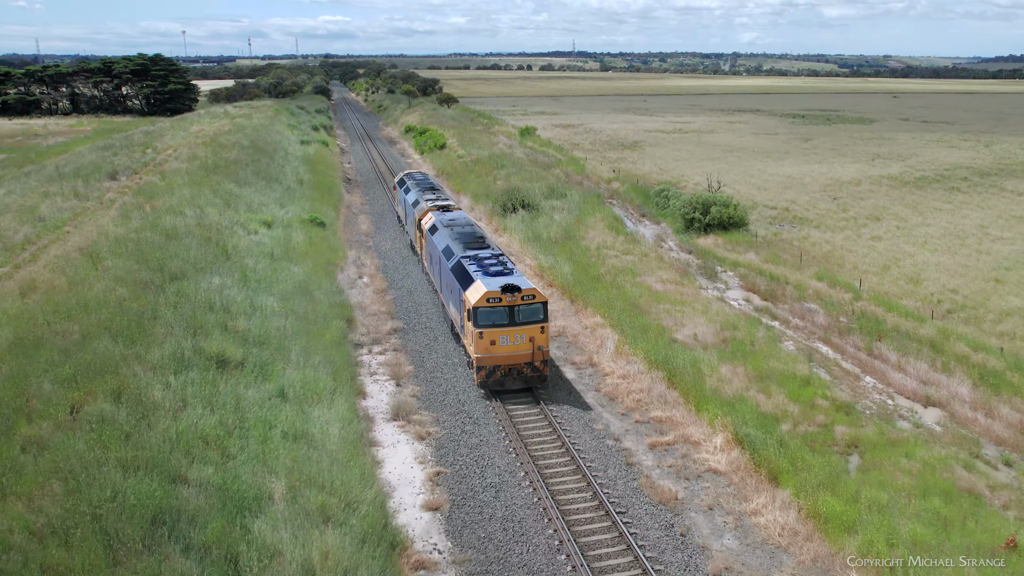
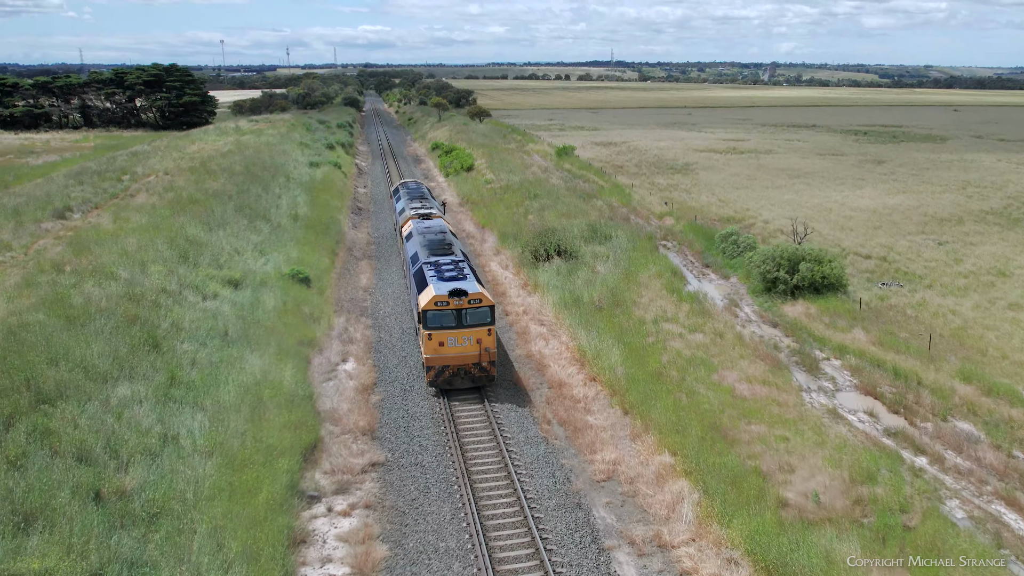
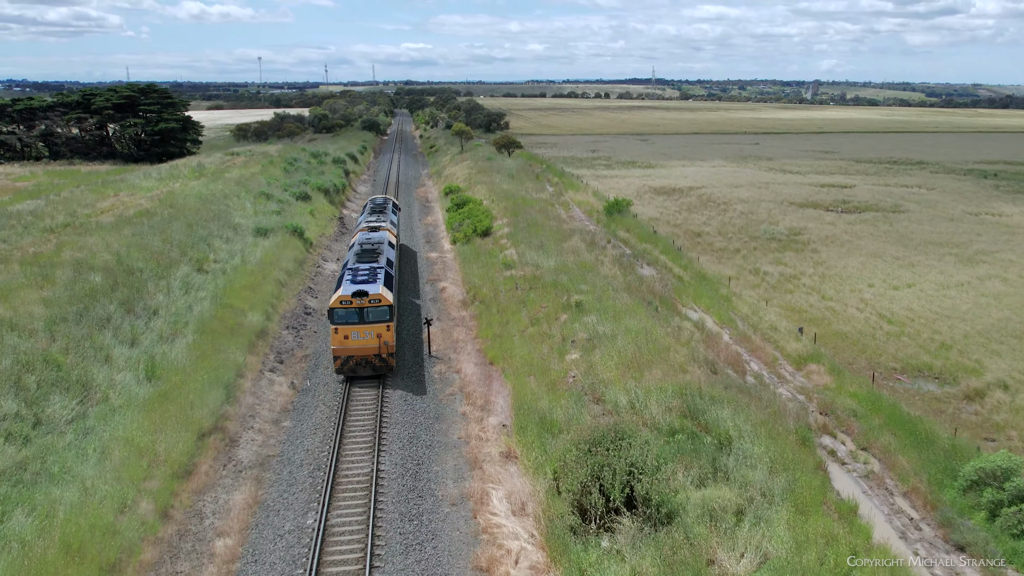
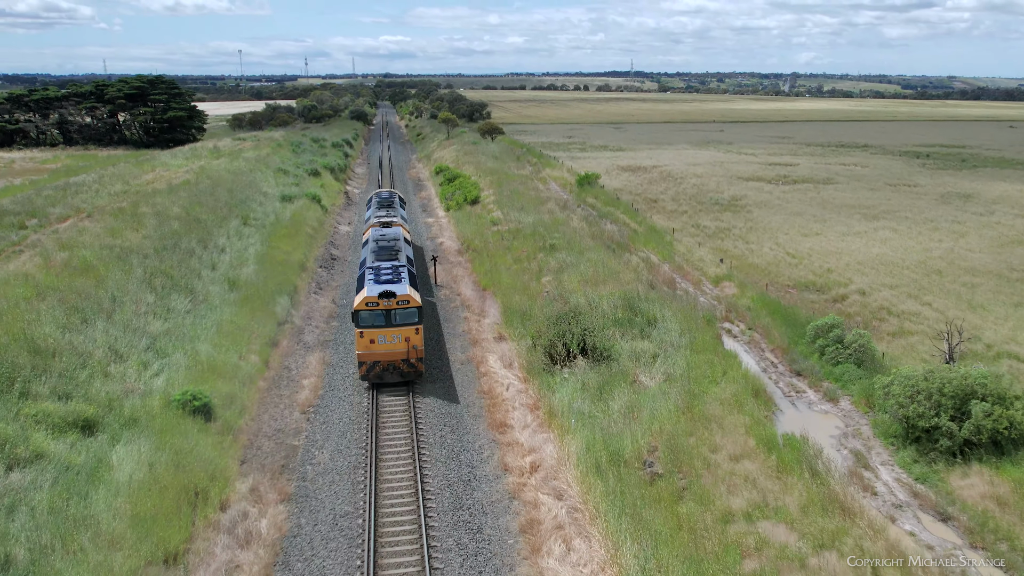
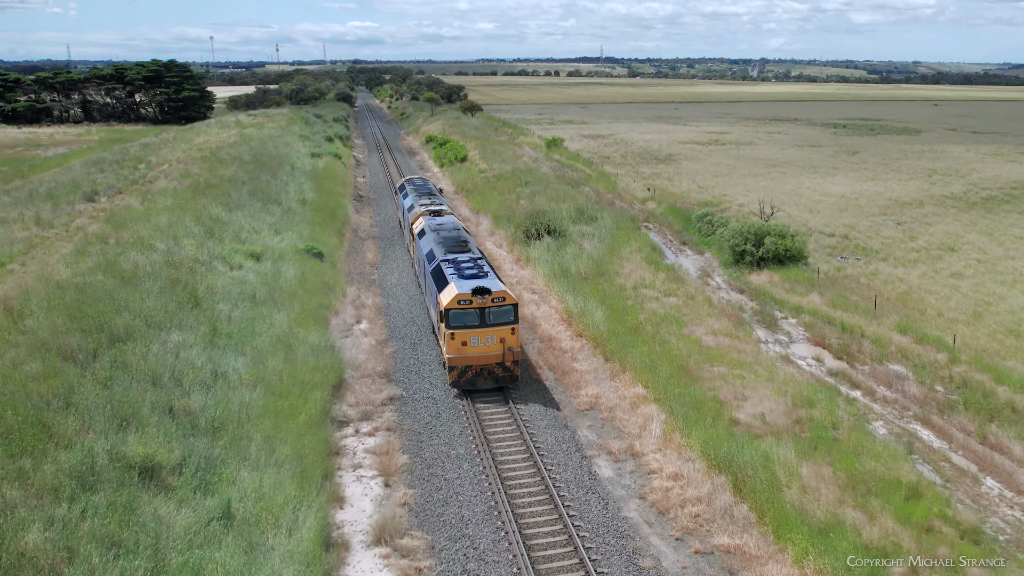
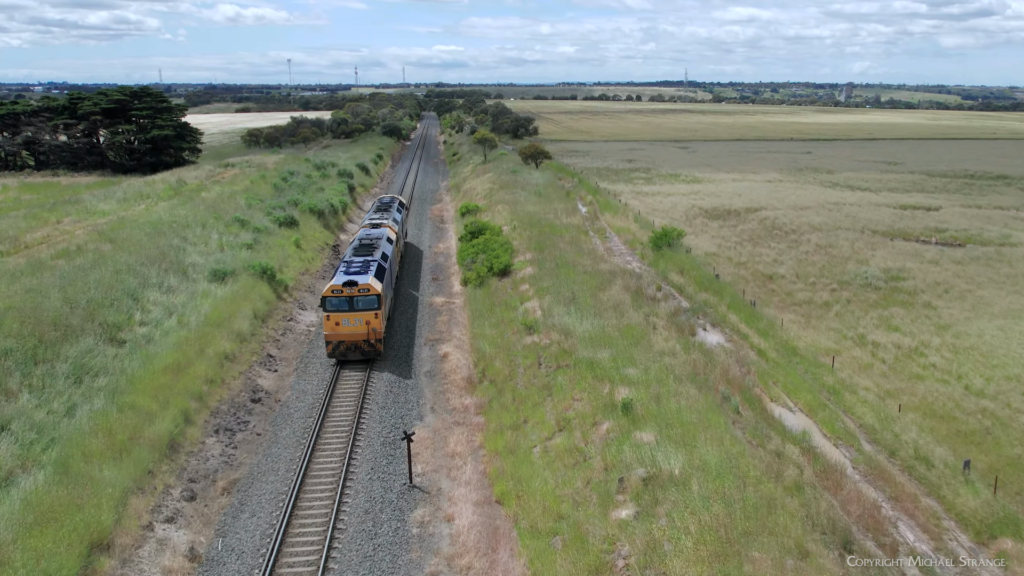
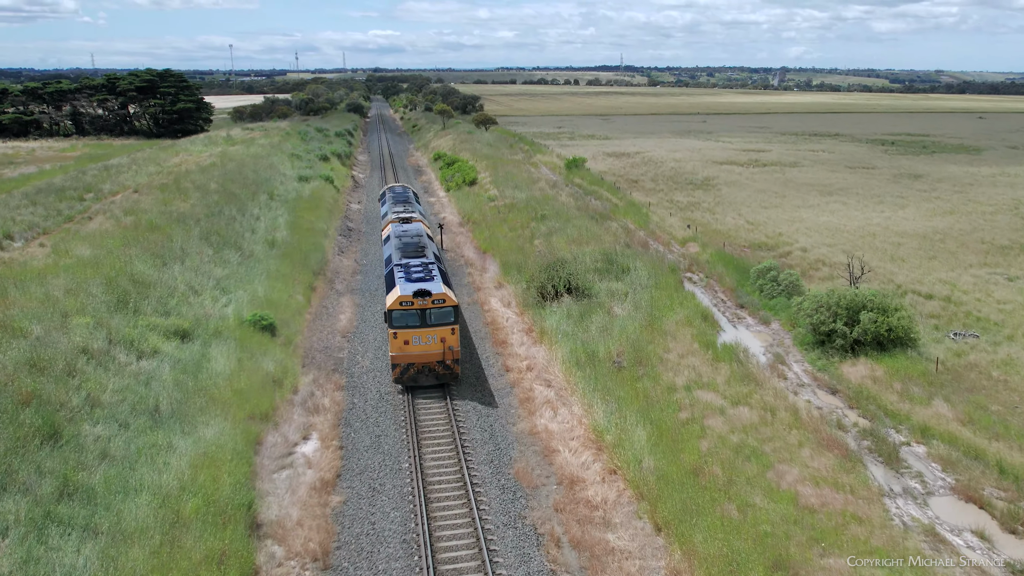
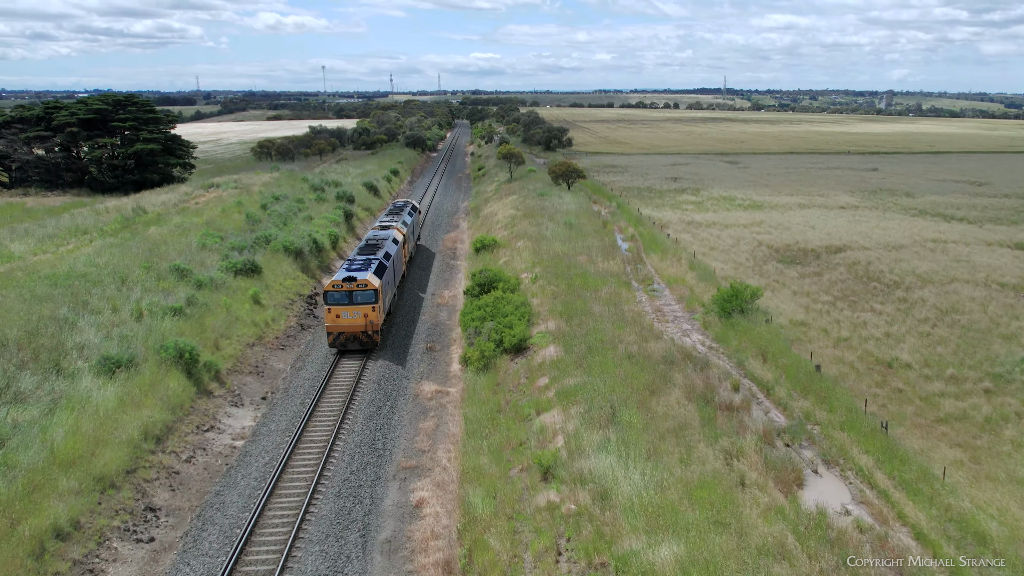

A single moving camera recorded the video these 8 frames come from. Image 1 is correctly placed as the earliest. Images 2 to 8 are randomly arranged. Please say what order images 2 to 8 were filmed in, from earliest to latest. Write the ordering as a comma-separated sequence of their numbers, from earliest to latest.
5, 2, 7, 4, 3, 6, 8
